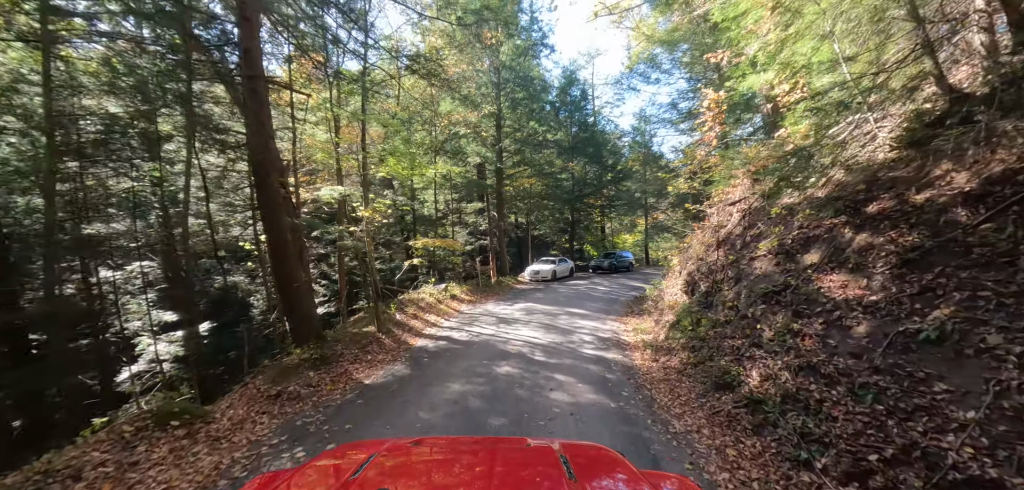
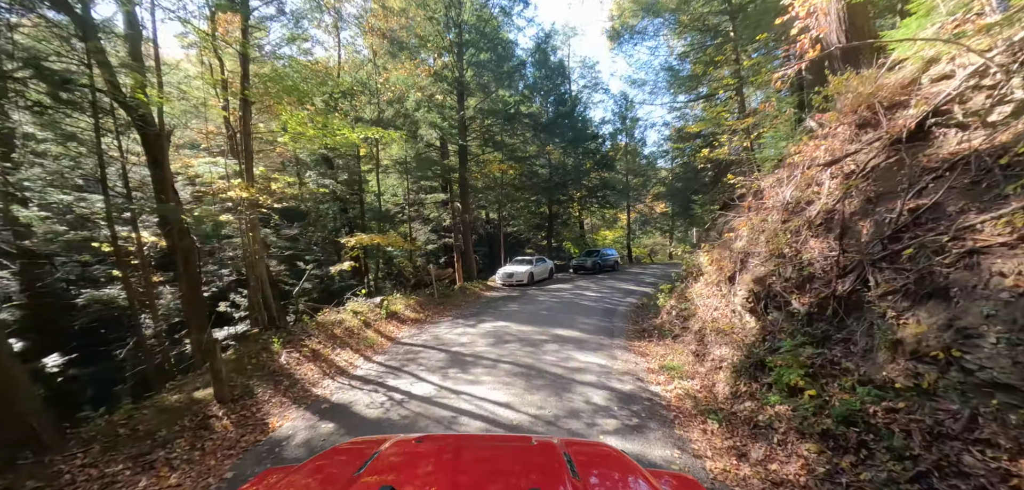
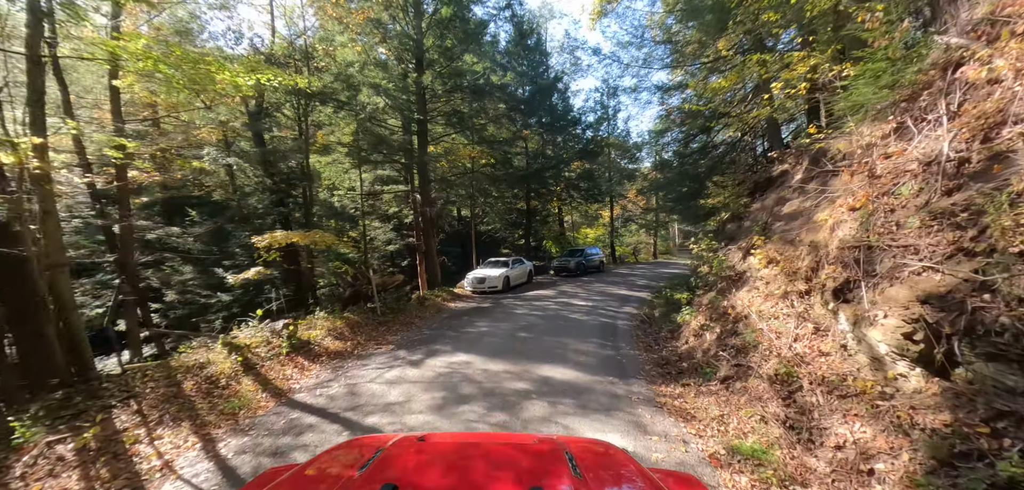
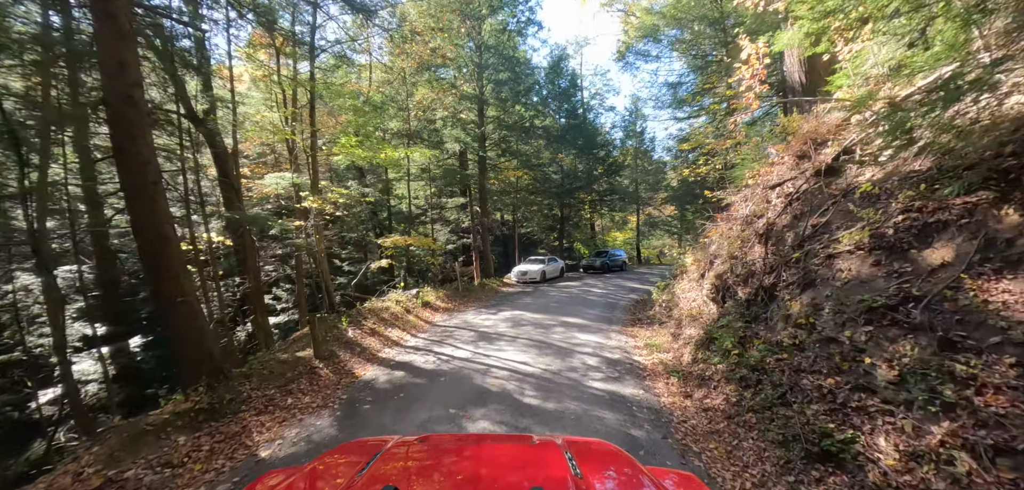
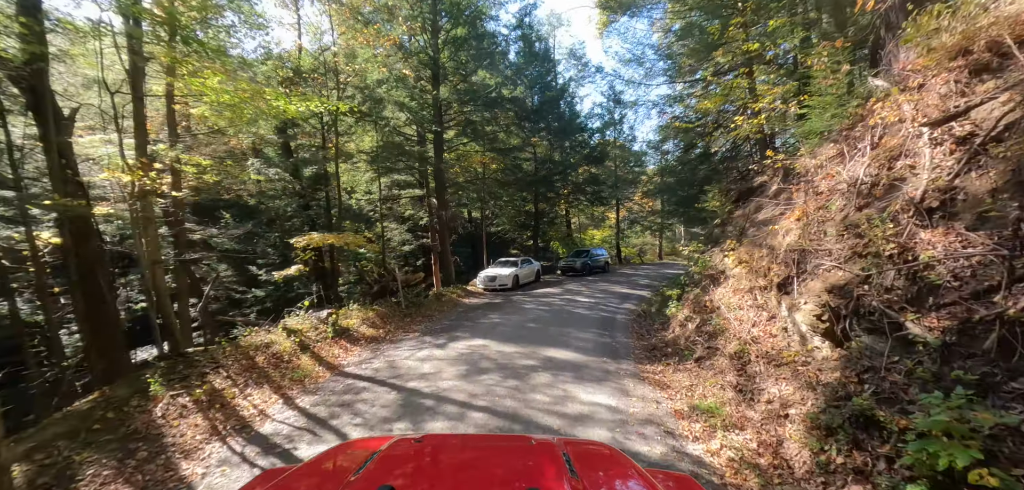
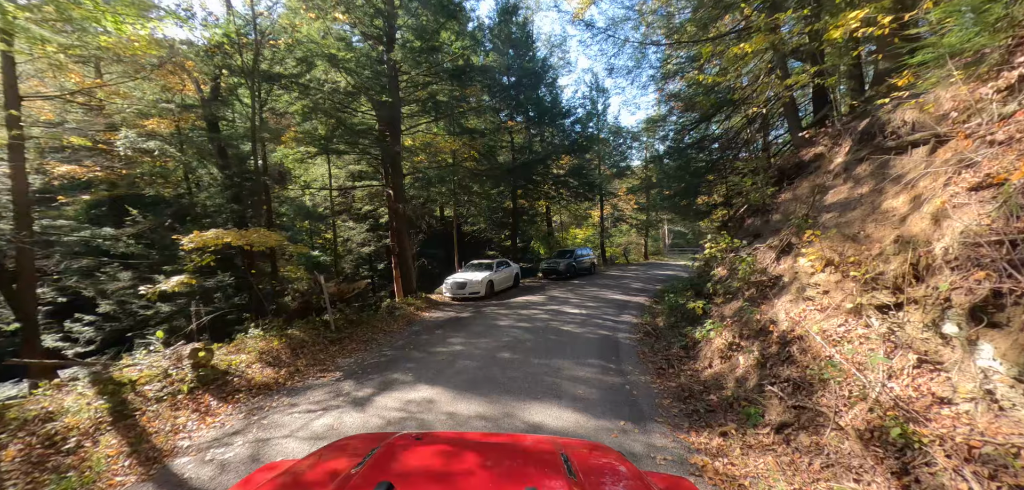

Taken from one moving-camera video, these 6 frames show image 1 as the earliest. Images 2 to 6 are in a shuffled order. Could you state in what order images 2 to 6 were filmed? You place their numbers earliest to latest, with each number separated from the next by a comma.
4, 2, 5, 3, 6
